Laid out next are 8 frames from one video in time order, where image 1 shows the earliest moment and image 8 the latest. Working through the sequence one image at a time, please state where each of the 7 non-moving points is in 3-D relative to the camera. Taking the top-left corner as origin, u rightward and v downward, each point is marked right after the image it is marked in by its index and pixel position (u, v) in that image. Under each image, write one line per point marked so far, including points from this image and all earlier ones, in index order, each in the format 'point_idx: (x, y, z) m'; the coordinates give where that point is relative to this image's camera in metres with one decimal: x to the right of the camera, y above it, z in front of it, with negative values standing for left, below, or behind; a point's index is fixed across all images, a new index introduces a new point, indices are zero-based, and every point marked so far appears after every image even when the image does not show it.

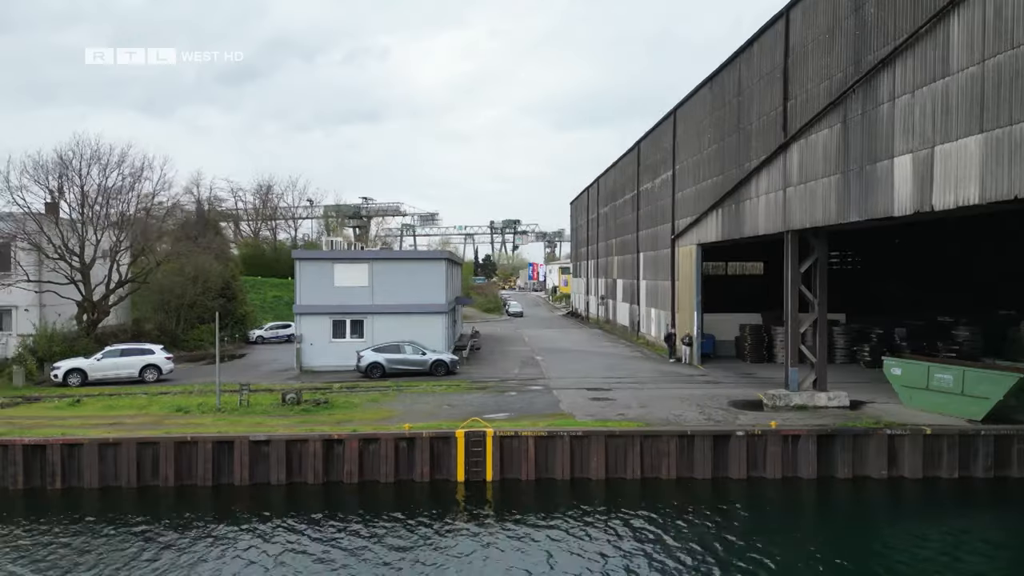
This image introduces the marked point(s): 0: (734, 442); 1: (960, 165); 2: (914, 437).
0: (+7.1, -4.9, +15.3) m
1: (+10.4, +2.8, +11.0) m
2: (+12.8, -4.7, +15.1) m
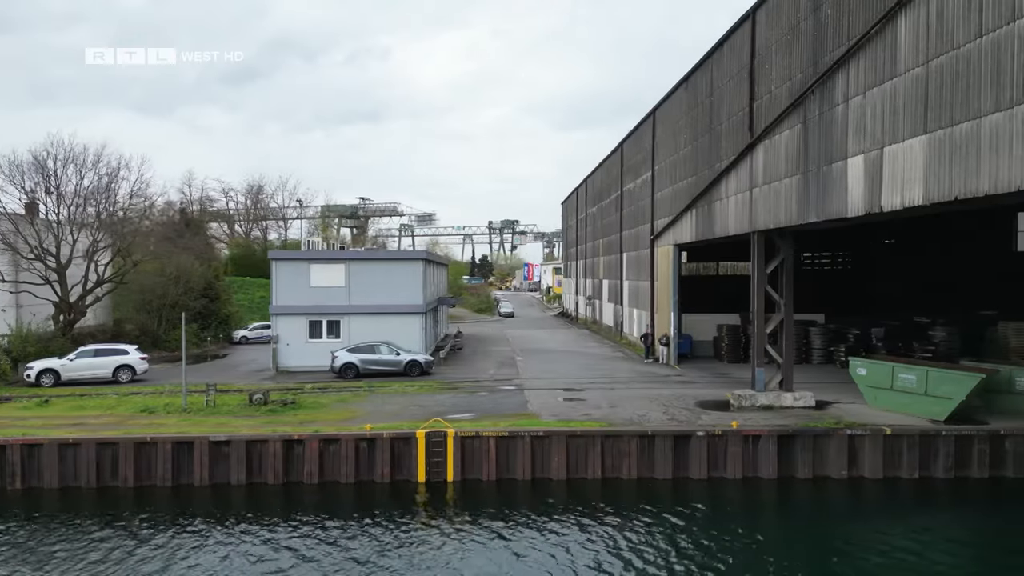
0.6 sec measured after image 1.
0: (+5.9, -5.0, +15.3) m
1: (+9.2, +2.8, +11.0) m
2: (+11.5, -4.8, +15.1) m
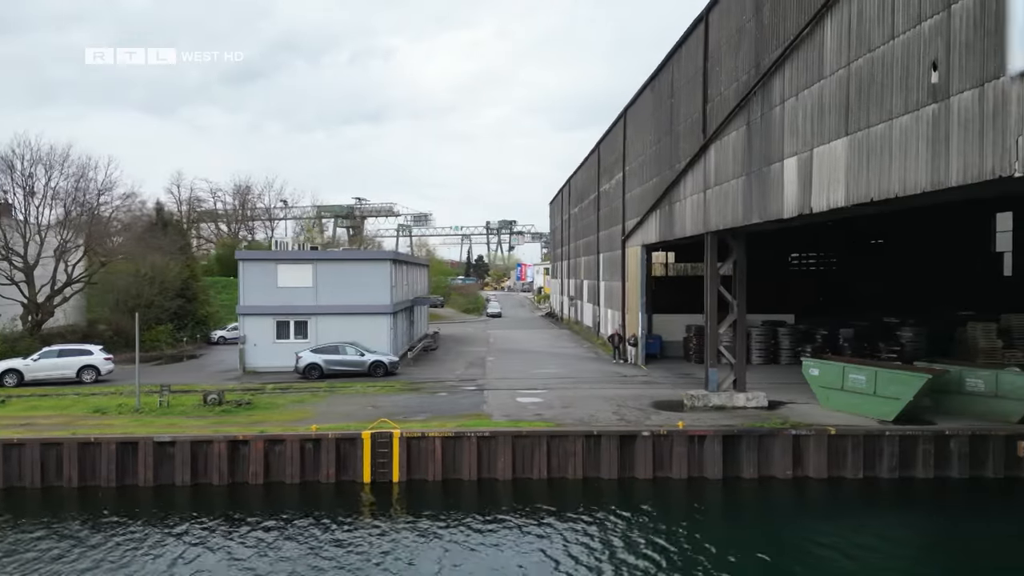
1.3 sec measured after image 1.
0: (+4.2, -5.0, +15.3) m
1: (+7.5, +2.8, +11.1) m
2: (+9.8, -4.8, +15.2) m
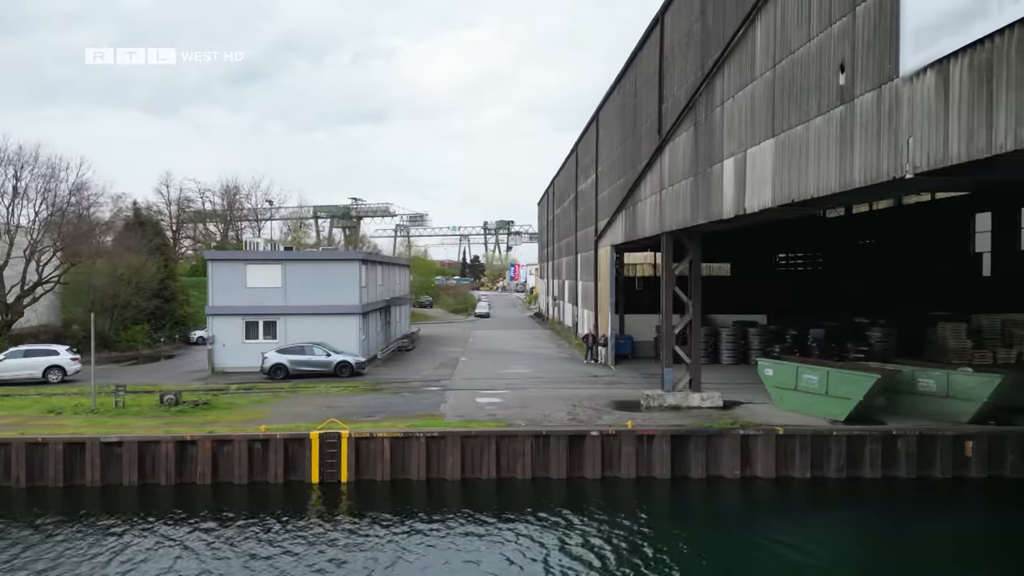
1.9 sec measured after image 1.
0: (+2.5, -5.0, +15.3) m
1: (+5.8, +2.8, +11.1) m
2: (+8.2, -4.8, +15.2) m
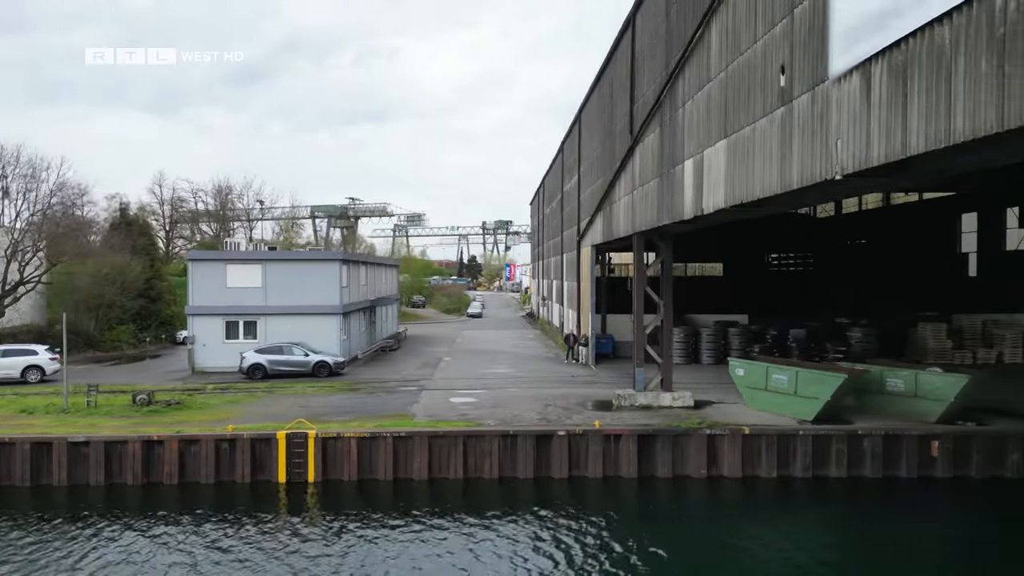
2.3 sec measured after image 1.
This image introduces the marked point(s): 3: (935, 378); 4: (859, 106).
0: (+1.5, -5.0, +15.4) m
1: (+4.8, +2.8, +11.2) m
2: (+7.1, -4.8, +15.3) m
3: (+14.3, -3.0, +16.0) m
4: (+5.0, +2.6, +6.8) m
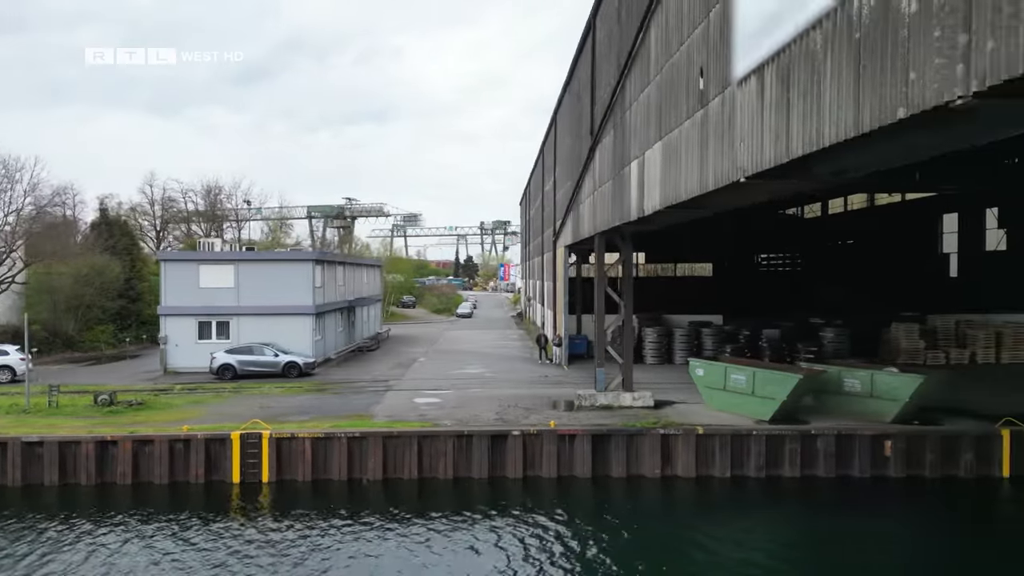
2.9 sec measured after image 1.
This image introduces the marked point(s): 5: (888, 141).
0: (0.0, -5.0, +15.4) m
1: (+3.3, +2.8, +11.2) m
2: (+5.7, -4.8, +15.4) m
3: (+12.8, -3.1, +16.1) m
4: (+3.5, +2.6, +6.8) m
5: (+4.6, +1.8, +5.8) m
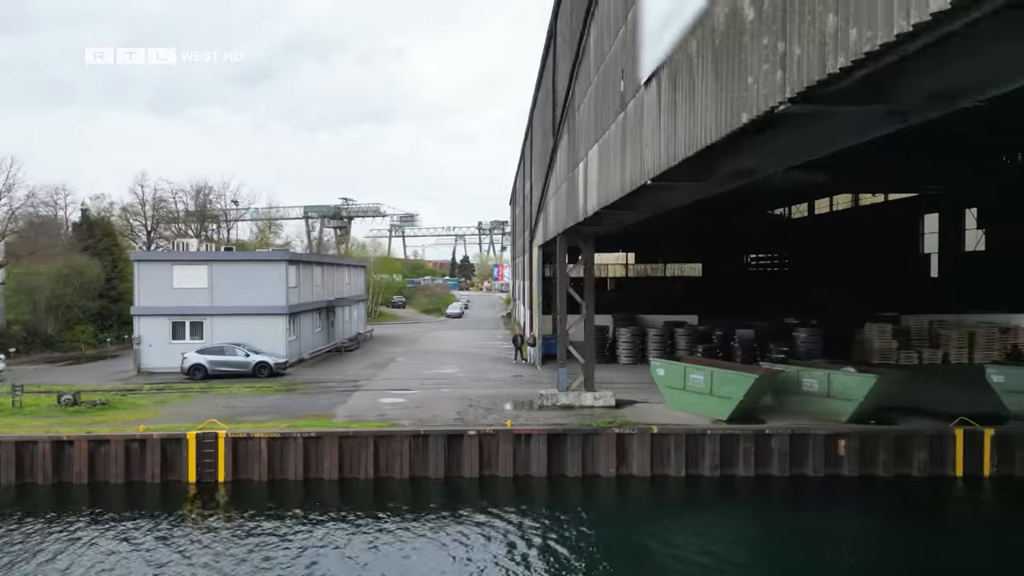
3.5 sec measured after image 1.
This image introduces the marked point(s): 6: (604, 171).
0: (-1.4, -5.0, +15.5) m
1: (+1.9, +2.8, +11.3) m
2: (+4.2, -4.8, +15.5) m
3: (+11.4, -3.1, +16.2) m
4: (+2.1, +2.6, +6.9) m
5: (+3.2, +1.8, +5.9) m
6: (+2.0, +2.5, +10.2) m
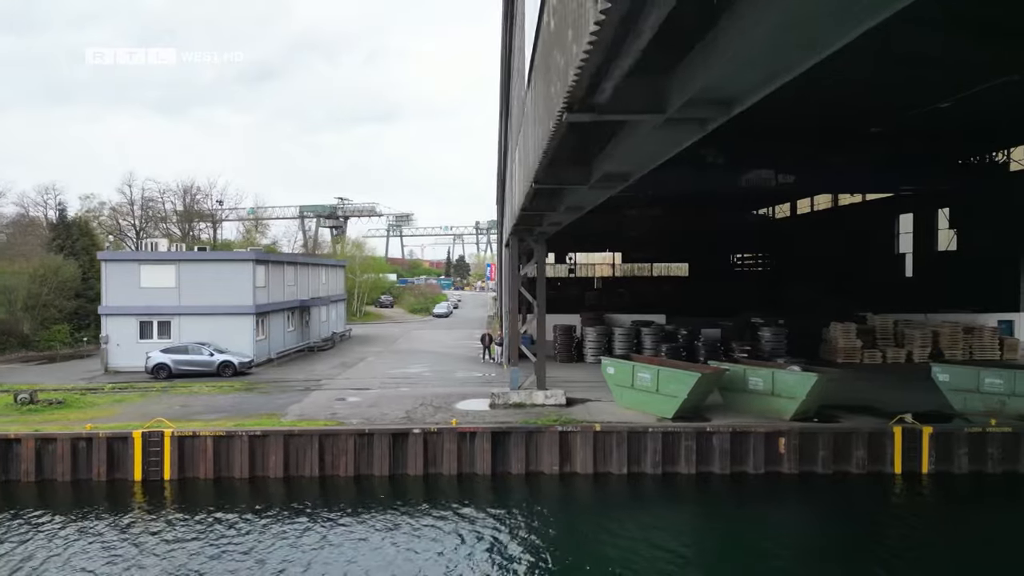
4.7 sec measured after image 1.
0: (-3.3, -5.0, +15.7) m
1: (+0.1, +2.8, +11.5) m
2: (+2.4, -4.8, +15.7) m
3: (+9.5, -3.1, +16.4) m
4: (+0.3, +2.6, +7.1) m
5: (+1.4, +1.8, +6.1) m
6: (+0.2, +2.5, +10.4) m
